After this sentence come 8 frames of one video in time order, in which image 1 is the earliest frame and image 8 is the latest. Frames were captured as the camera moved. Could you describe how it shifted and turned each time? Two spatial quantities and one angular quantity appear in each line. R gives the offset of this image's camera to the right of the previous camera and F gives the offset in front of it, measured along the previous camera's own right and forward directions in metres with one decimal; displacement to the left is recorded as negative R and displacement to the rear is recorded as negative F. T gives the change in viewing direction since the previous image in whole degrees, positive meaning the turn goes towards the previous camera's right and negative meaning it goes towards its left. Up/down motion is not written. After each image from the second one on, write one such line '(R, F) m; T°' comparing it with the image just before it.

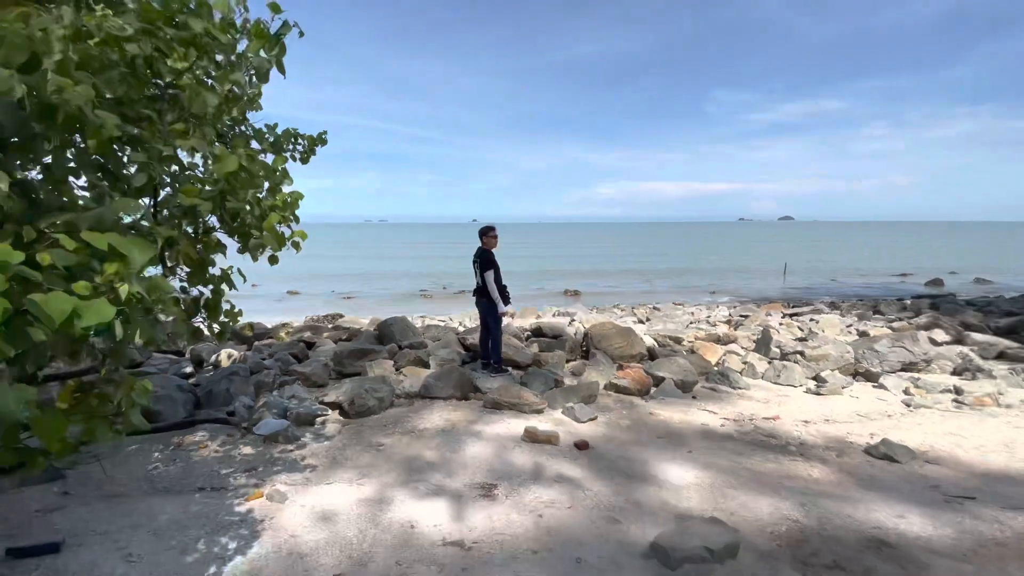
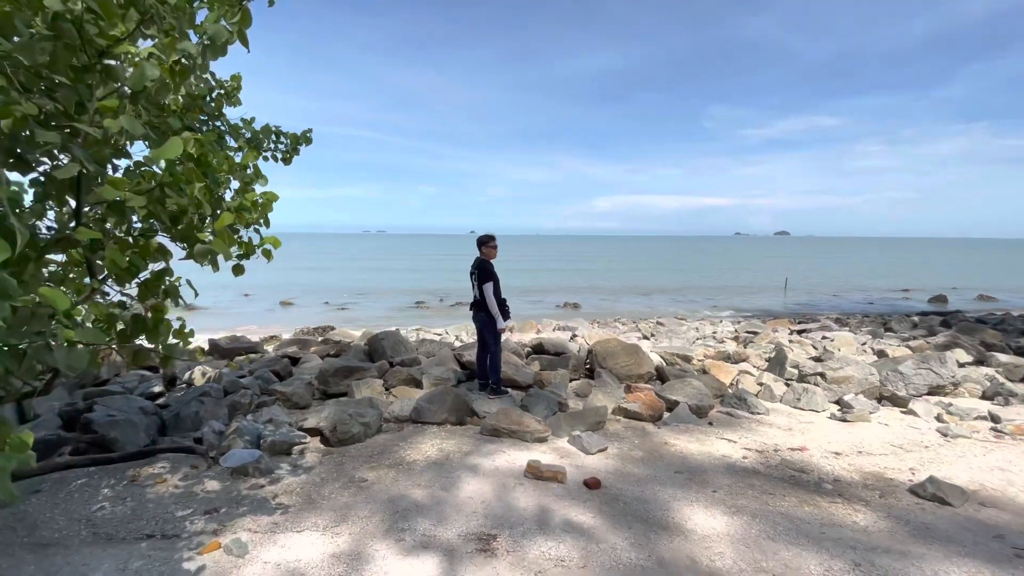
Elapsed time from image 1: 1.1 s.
(-0.1, +0.6) m; 0°
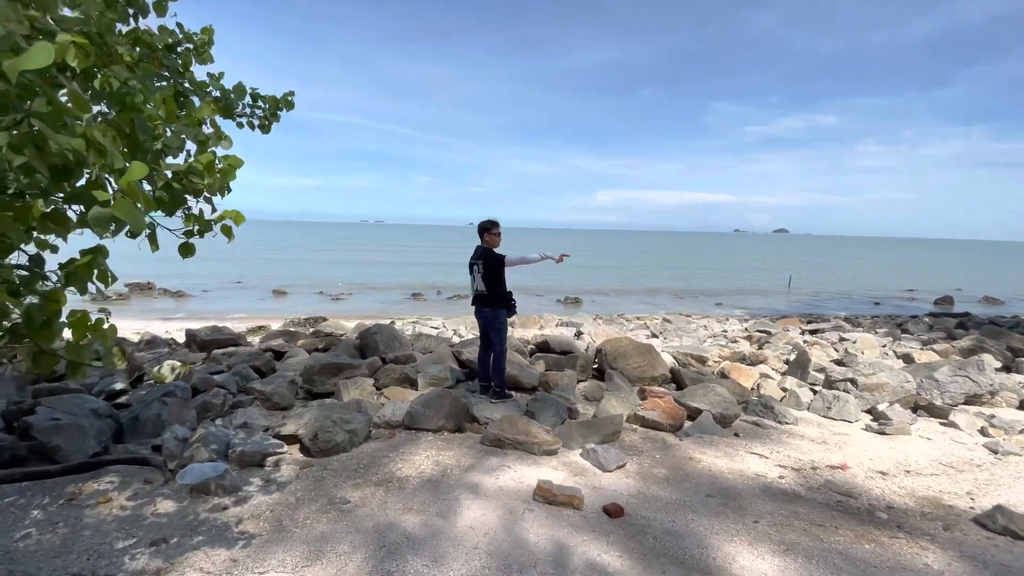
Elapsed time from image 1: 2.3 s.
(-0.1, +0.7) m; 0°
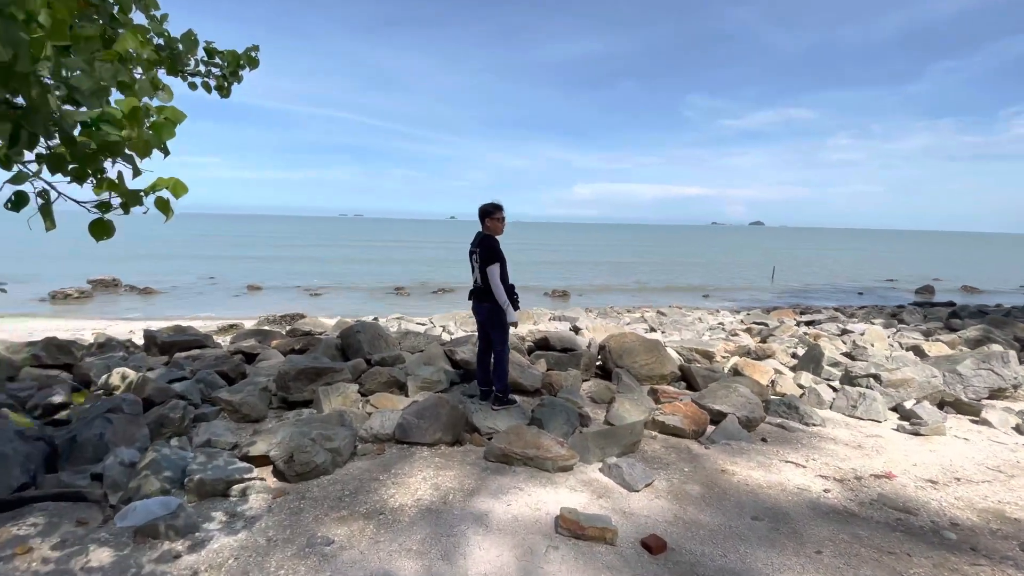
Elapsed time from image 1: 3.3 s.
(-0.2, +0.7) m; +2°
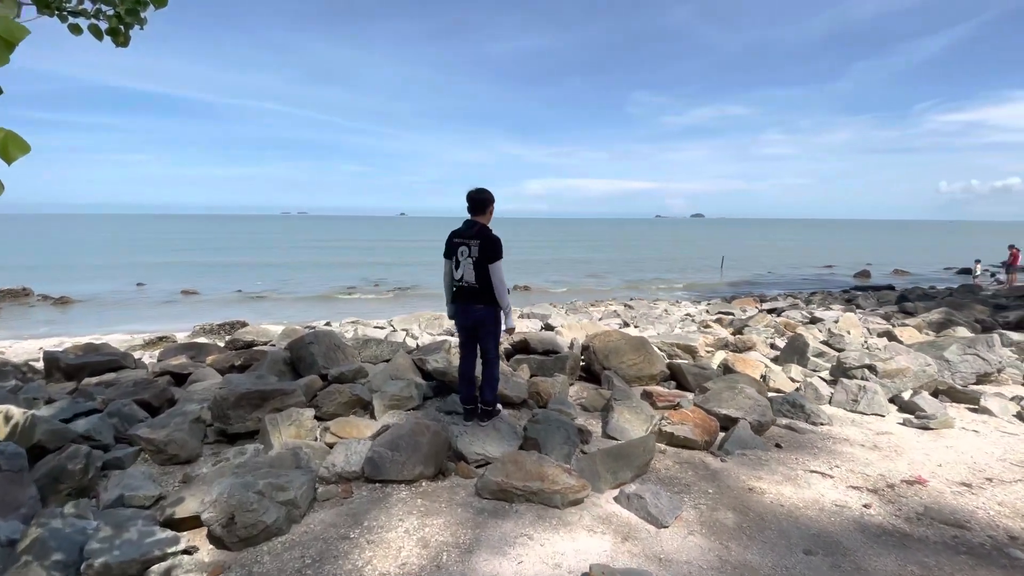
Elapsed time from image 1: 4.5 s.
(-0.3, +0.8) m; +5°
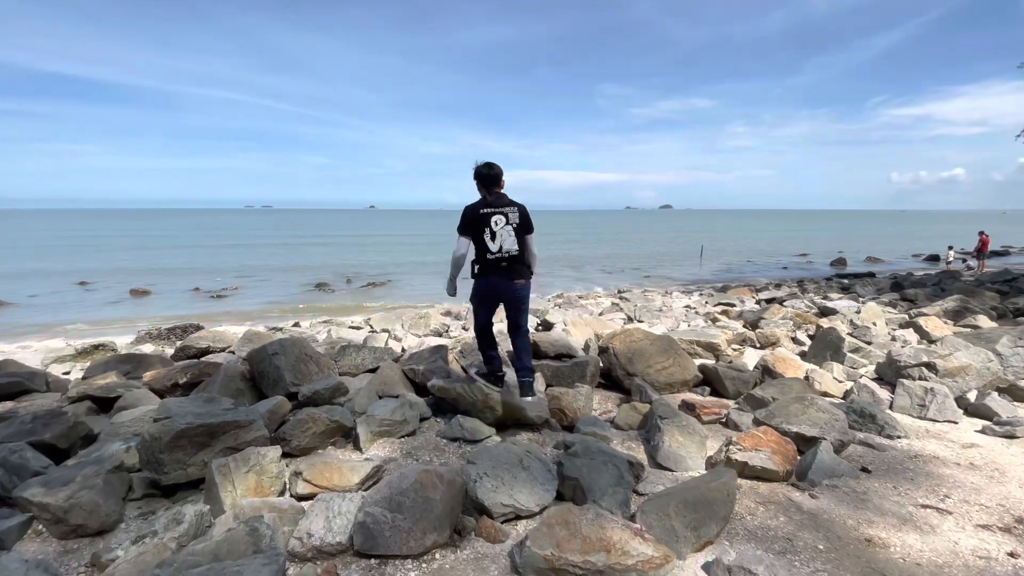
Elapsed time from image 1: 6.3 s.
(-0.4, +1.1) m; +3°
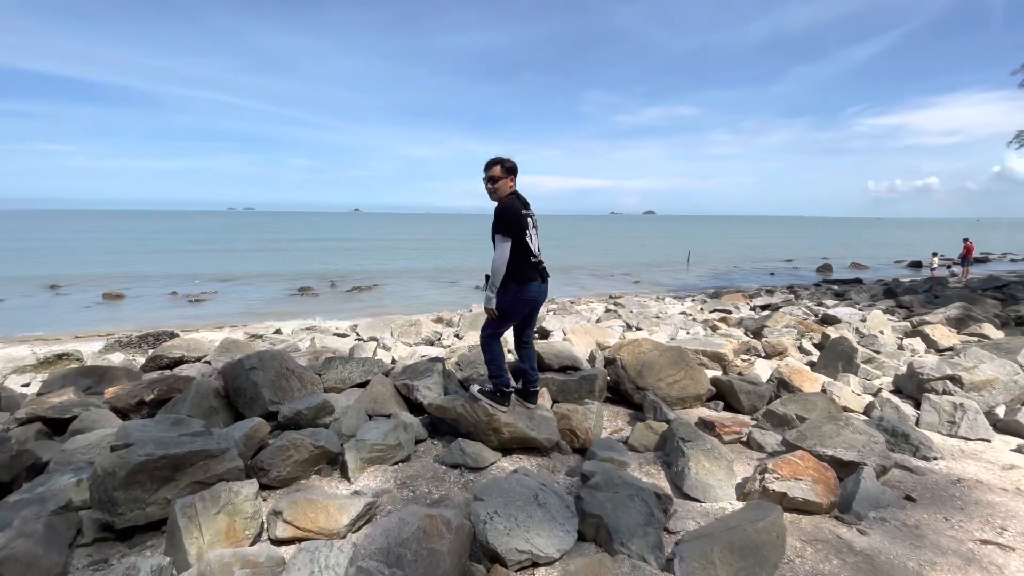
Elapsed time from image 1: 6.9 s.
(-0.2, +0.4) m; +2°
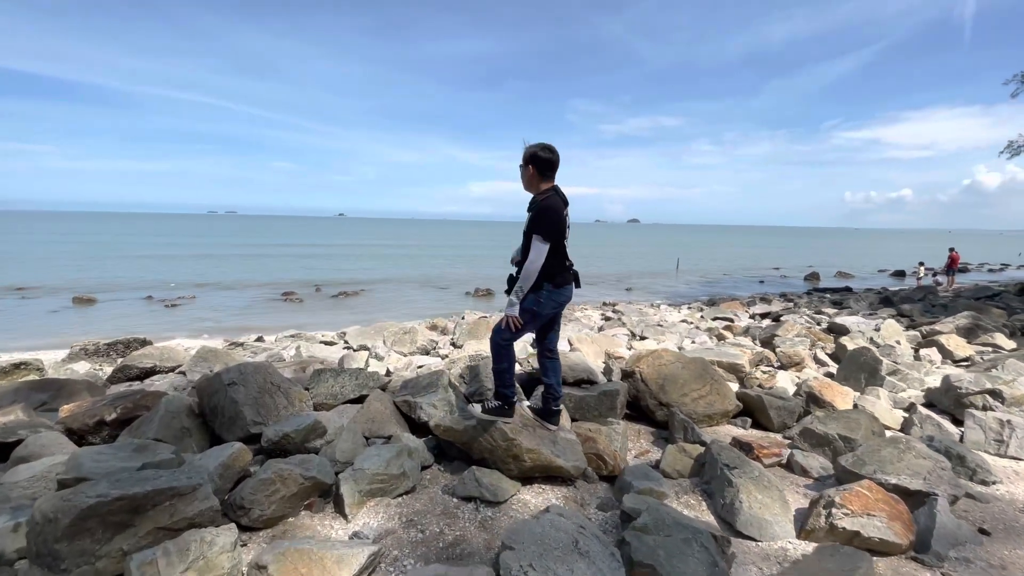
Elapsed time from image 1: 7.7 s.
(-0.3, +0.5) m; +2°
